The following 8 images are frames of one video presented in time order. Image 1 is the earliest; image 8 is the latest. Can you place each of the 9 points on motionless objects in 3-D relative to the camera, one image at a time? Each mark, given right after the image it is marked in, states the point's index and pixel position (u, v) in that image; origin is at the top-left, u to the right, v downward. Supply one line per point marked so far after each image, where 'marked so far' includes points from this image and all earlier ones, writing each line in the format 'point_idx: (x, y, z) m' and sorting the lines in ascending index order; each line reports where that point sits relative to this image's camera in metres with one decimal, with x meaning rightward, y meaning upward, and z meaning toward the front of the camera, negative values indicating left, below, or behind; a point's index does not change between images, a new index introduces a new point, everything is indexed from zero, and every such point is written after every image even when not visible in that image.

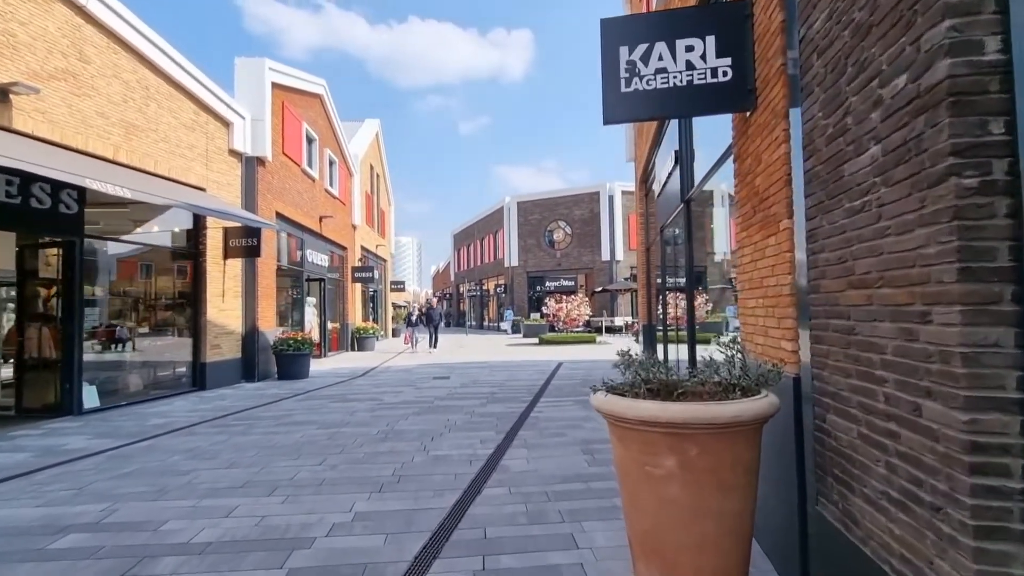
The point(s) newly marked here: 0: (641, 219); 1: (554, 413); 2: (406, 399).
0: (+3.4, +1.7, +12.7) m
1: (+0.7, -2.0, +7.9) m
2: (-2.1, -2.2, +9.4) m
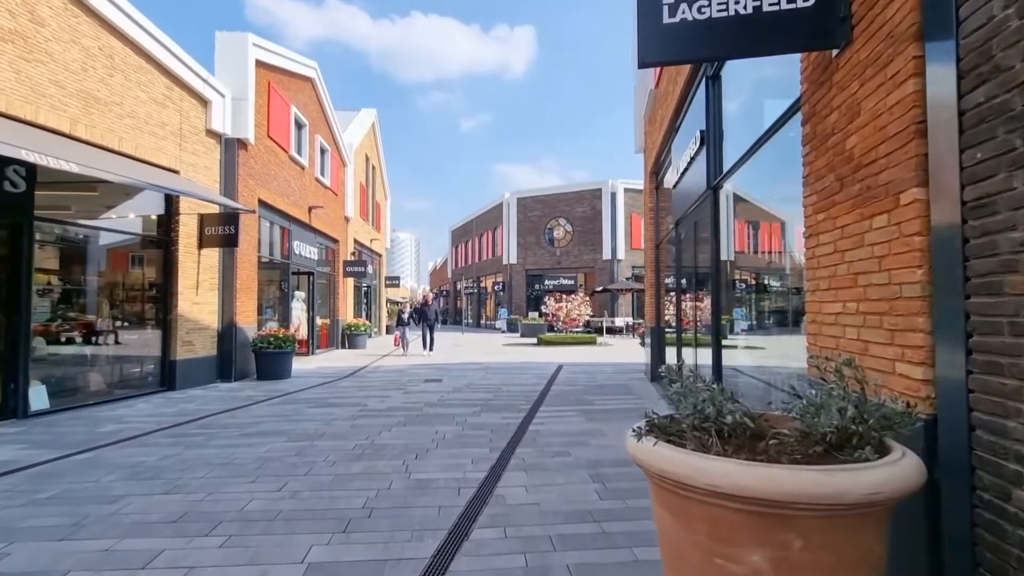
0: (+3.4, +1.7, +11.8) m
1: (+0.6, -2.0, +7.0) m
2: (-2.1, -2.1, +8.6) m
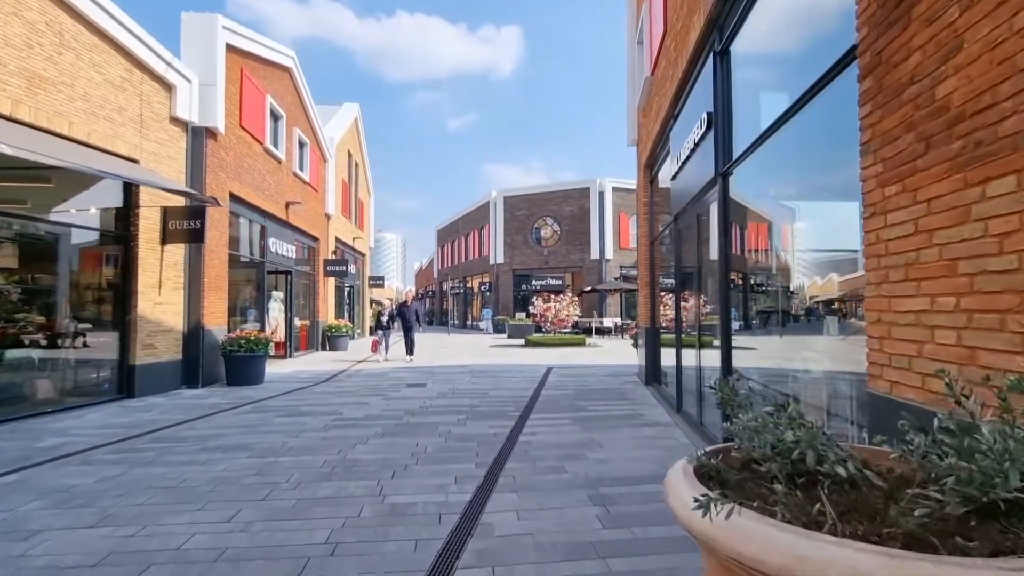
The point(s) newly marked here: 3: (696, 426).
0: (+3.1, +1.8, +11.3) m
1: (+0.5, -2.0, +6.5) m
2: (-2.3, -2.1, +7.9) m
3: (+2.6, -2.0, +6.8) m
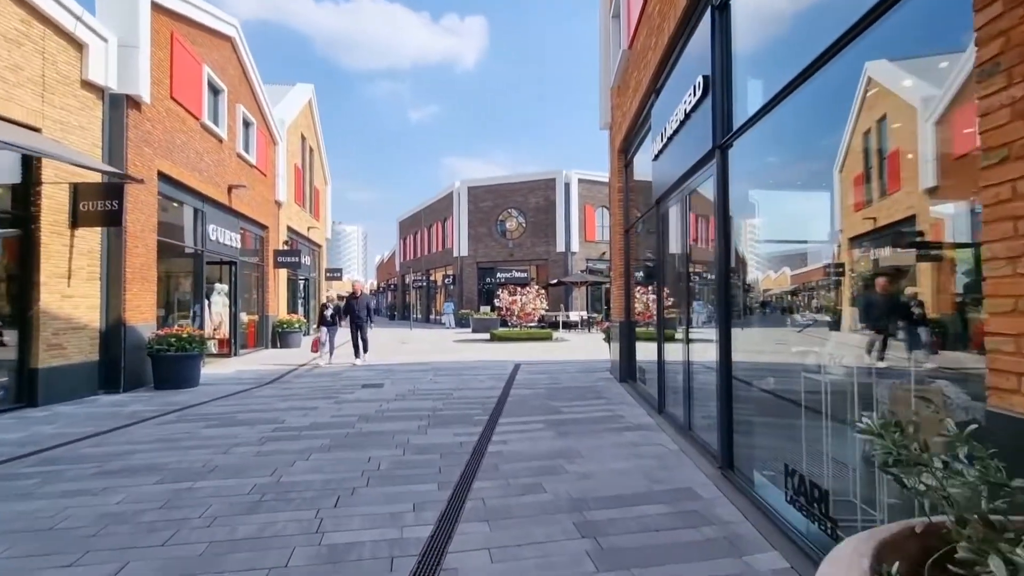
0: (+2.4, +1.9, +10.7) m
1: (+0.1, -1.9, +5.7) m
2: (-2.8, -1.9, +7.0) m
3: (+2.2, -1.8, +6.2) m
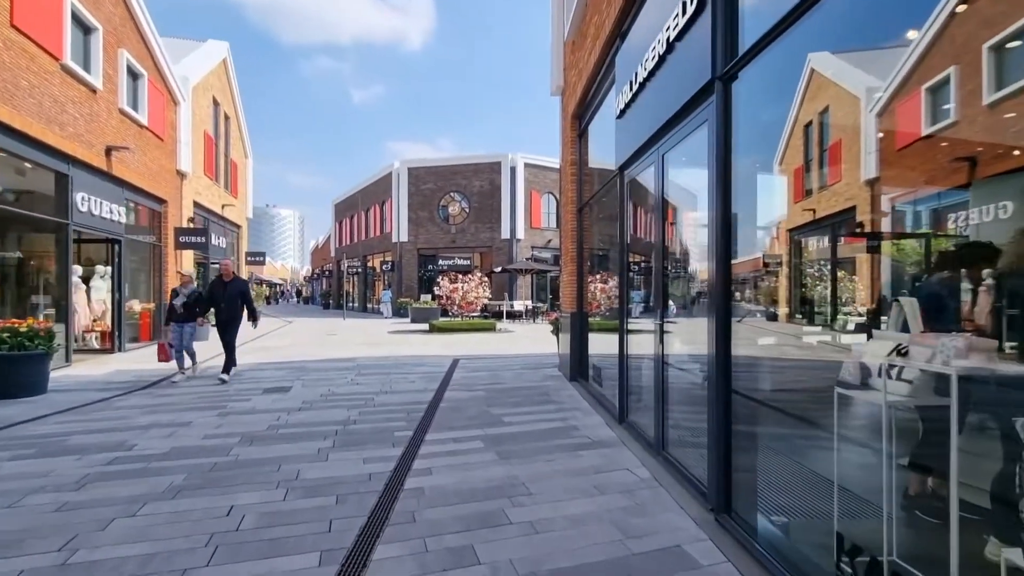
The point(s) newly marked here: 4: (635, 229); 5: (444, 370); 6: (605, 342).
0: (+1.2, +2.2, +9.4) m
1: (-0.5, -1.7, +4.3) m
2: (-3.6, -1.7, +5.2) m
3: (+1.5, -1.7, +5.1) m
4: (+1.6, +0.8, +6.3) m
5: (-1.4, -1.7, +10.1) m
6: (+1.4, -0.9, +7.7) m
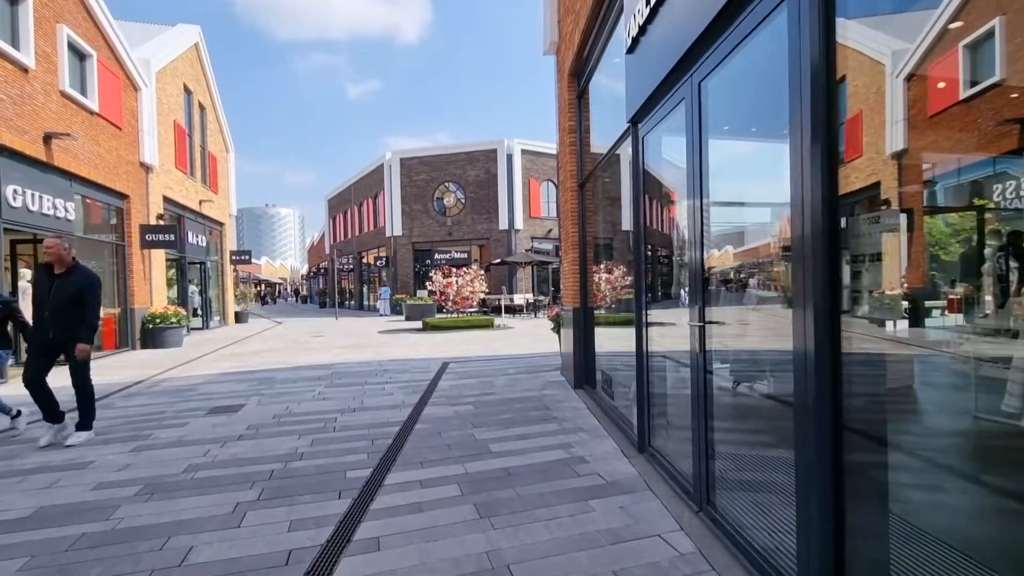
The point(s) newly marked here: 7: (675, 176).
0: (+1.0, +2.4, +8.0) m
1: (-0.7, -1.6, +3.0) m
2: (-3.7, -1.7, +3.9) m
3: (+1.4, -1.6, +3.7) m
4: (+1.4, +0.9, +4.9) m
5: (-1.5, -1.6, +8.8) m
6: (+1.3, -0.7, +6.4) m
7: (+1.4, +1.0, +4.5) m
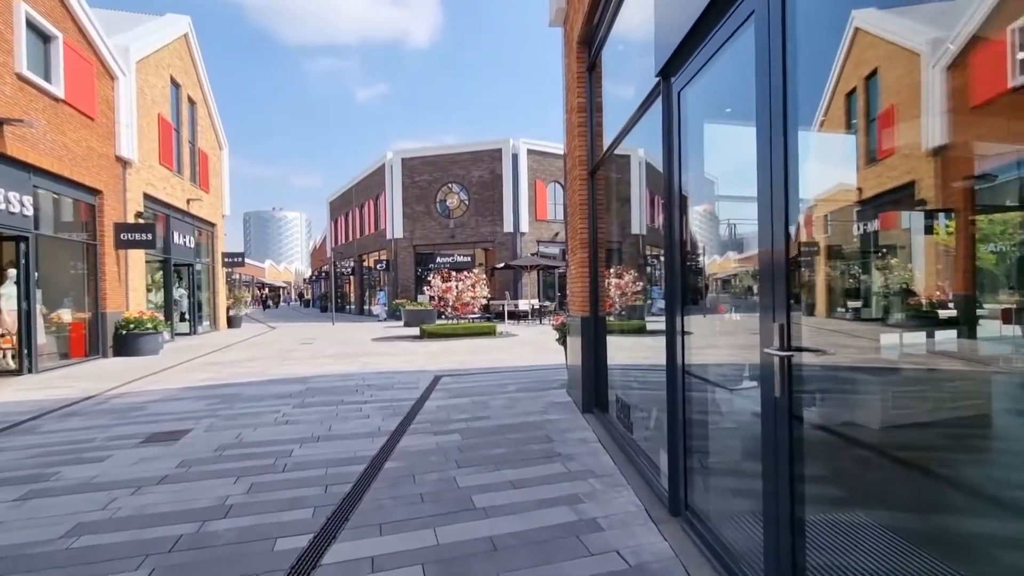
0: (+1.0, +2.3, +6.9) m
1: (-0.8, -1.7, +1.8) m
2: (-3.8, -1.7, +2.8) m
3: (+1.3, -1.6, +2.6) m
4: (+1.3, +0.8, +3.7) m
5: (-1.5, -1.7, +7.6) m
6: (+1.3, -0.8, +5.2) m
7: (+1.4, +0.9, +3.3) m
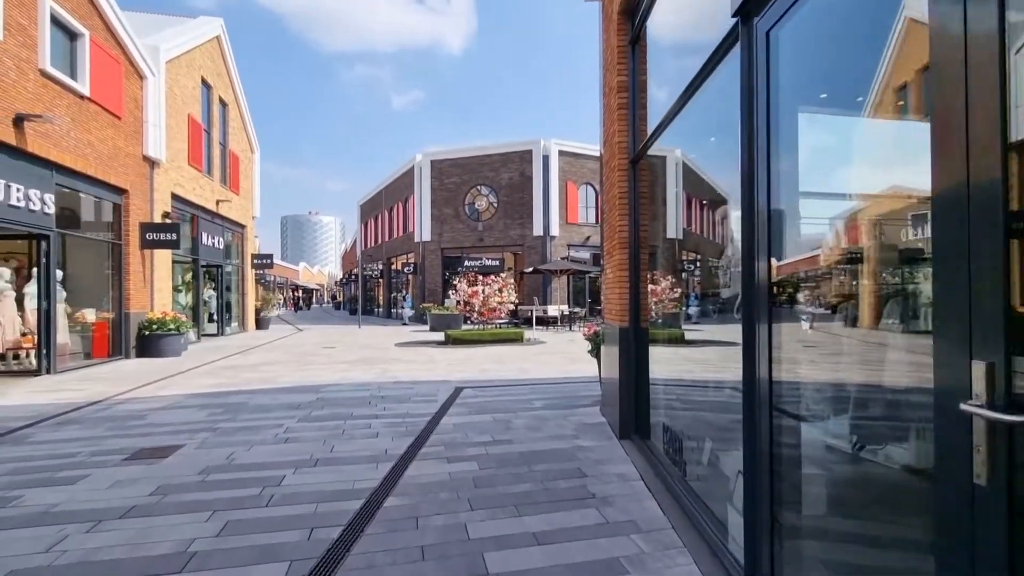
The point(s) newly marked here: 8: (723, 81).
0: (+1.3, +2.2, +6.1) m
1: (-0.7, -1.7, +1.1) m
2: (-3.7, -1.7, +2.2) m
3: (+1.3, -1.6, +1.7) m
4: (+1.5, +0.8, +2.9) m
5: (-1.1, -1.7, +6.9) m
6: (+1.5, -0.9, +4.3) m
7: (+1.5, +0.9, +2.5) m
8: (+1.5, +1.6, +4.3) m
